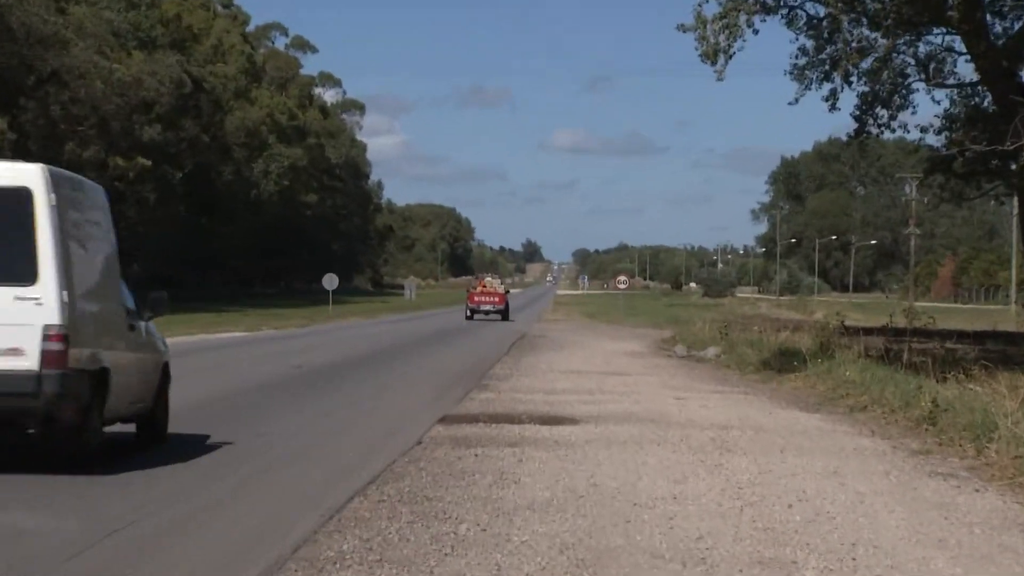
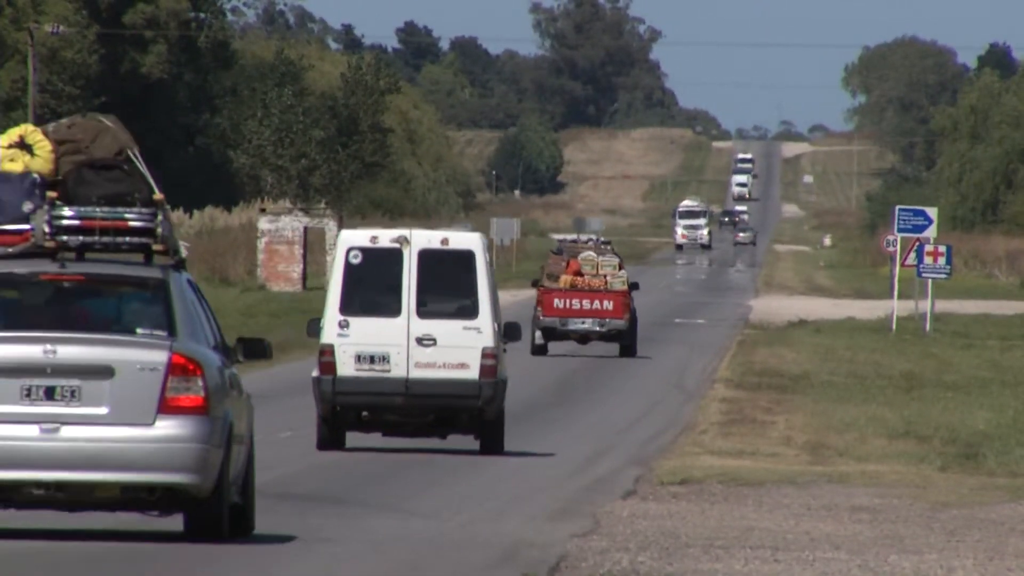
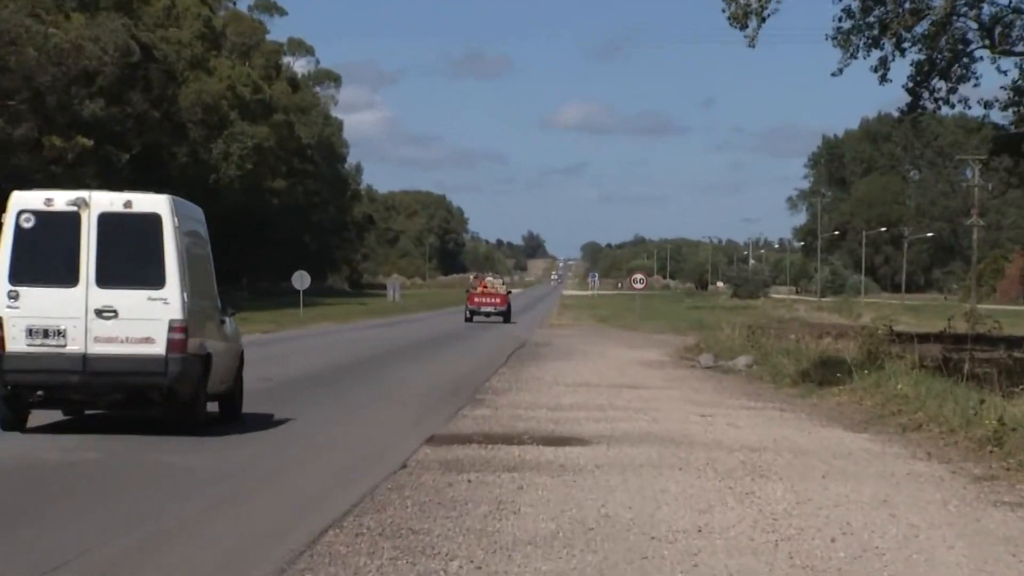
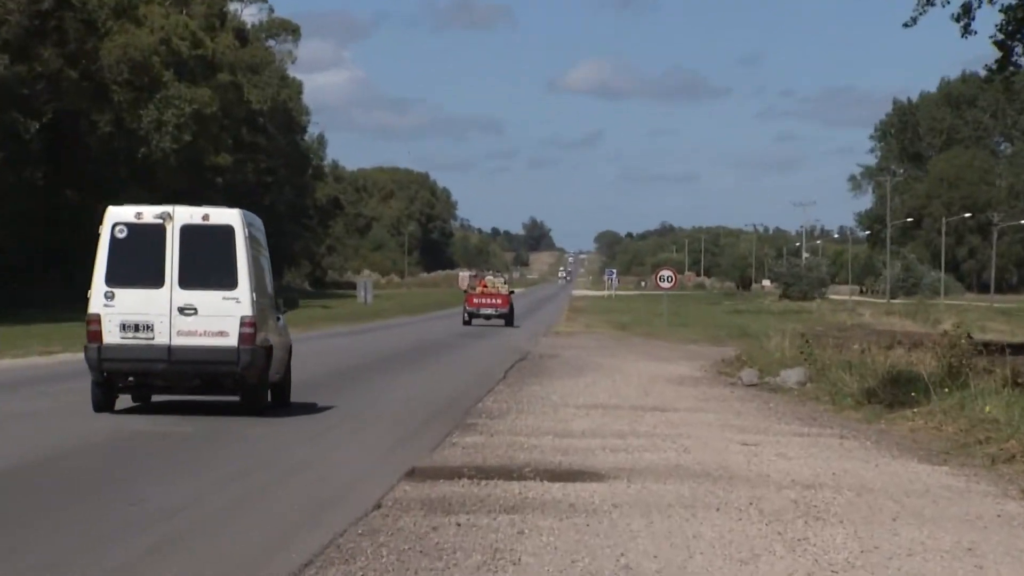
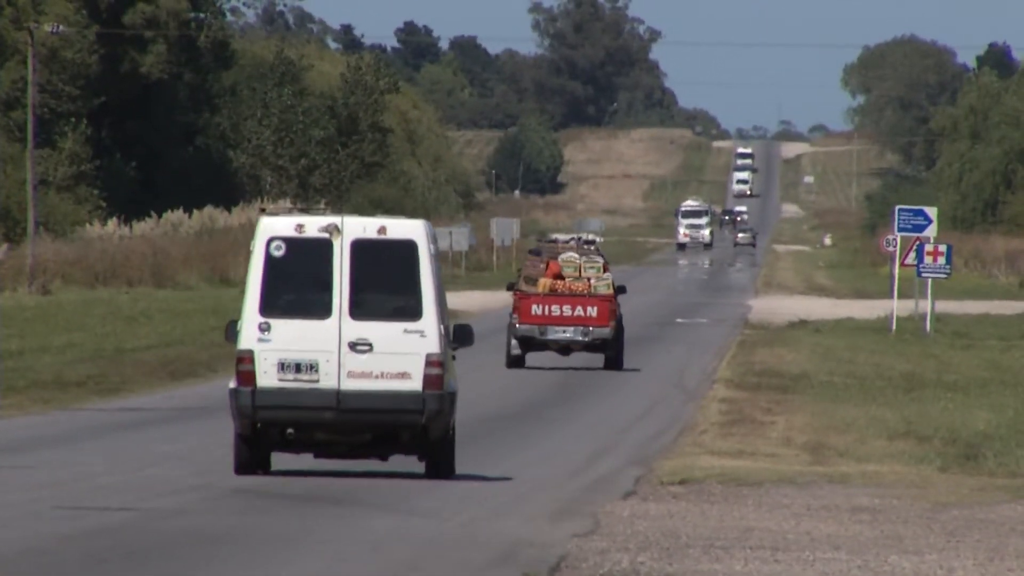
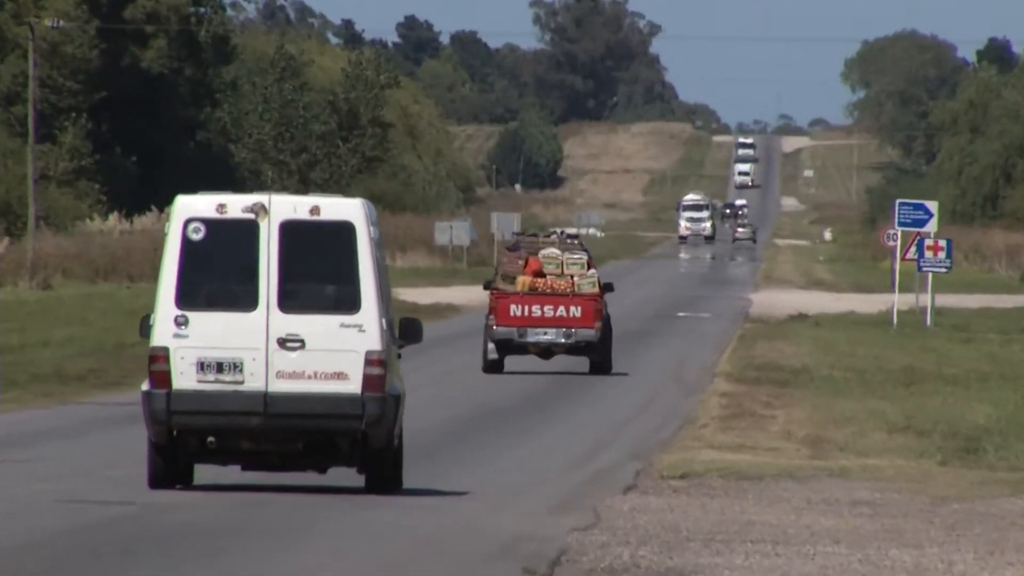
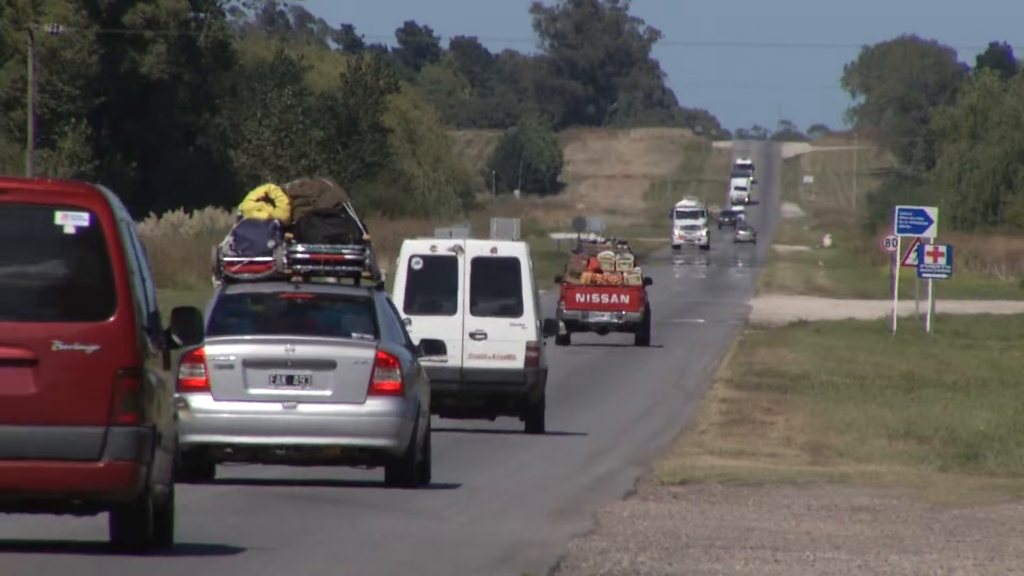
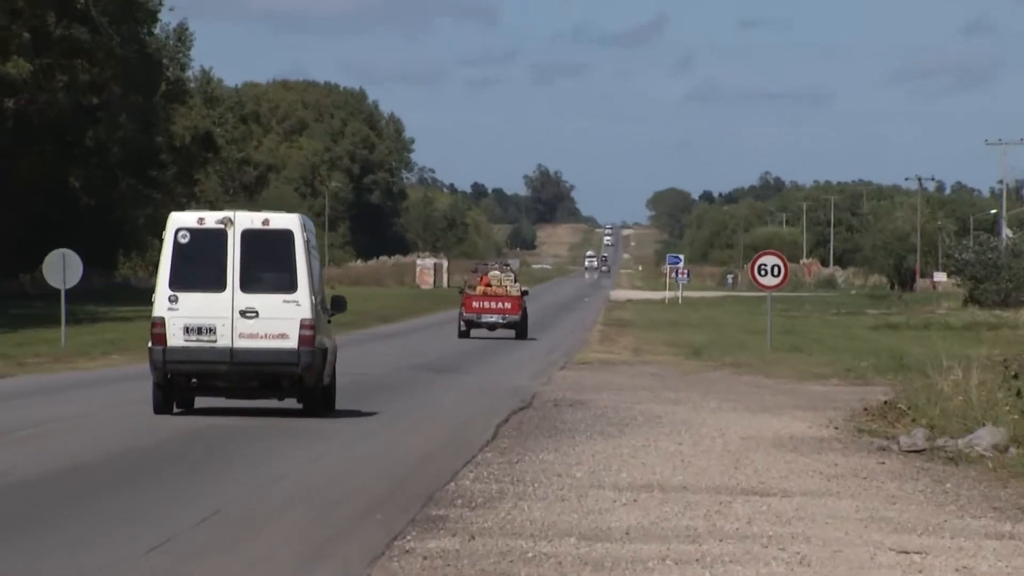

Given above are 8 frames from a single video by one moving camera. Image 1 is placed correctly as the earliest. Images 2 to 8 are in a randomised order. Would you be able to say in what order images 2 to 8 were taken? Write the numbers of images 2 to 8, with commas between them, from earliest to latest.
3, 4, 8, 6, 5, 2, 7
